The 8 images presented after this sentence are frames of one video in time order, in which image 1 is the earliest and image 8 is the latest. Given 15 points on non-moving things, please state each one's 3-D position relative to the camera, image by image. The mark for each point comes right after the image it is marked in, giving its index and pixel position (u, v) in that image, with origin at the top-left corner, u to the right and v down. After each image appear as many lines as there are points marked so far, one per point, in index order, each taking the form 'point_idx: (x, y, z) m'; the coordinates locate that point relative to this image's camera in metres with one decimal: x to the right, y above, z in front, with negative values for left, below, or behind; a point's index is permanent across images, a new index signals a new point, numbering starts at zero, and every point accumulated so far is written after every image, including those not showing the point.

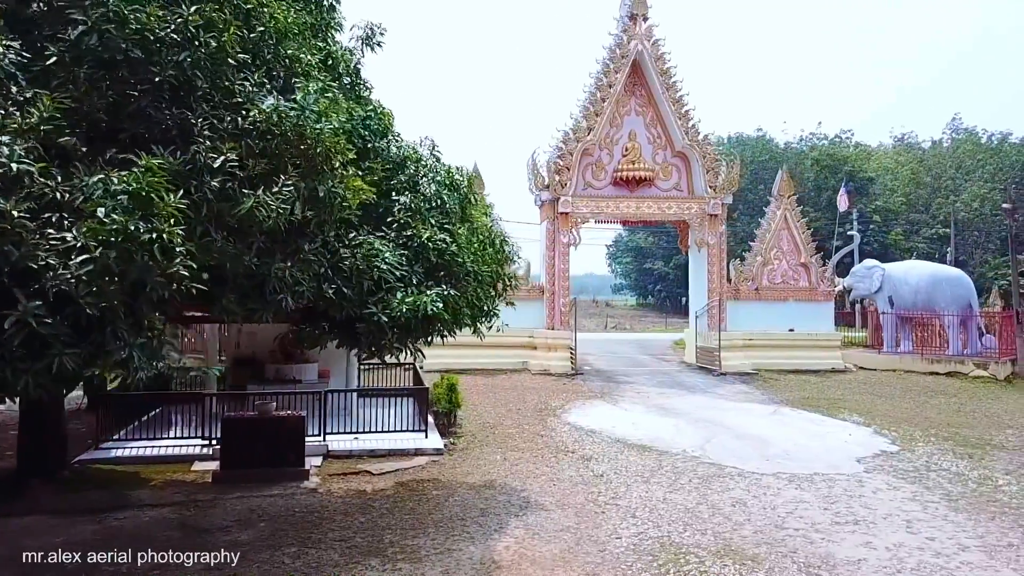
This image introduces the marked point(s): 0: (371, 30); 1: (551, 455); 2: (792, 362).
0: (-1.1, +2.0, +6.2) m
1: (+0.3, -1.5, +7.4) m
2: (+4.6, -1.2, +13.1) m
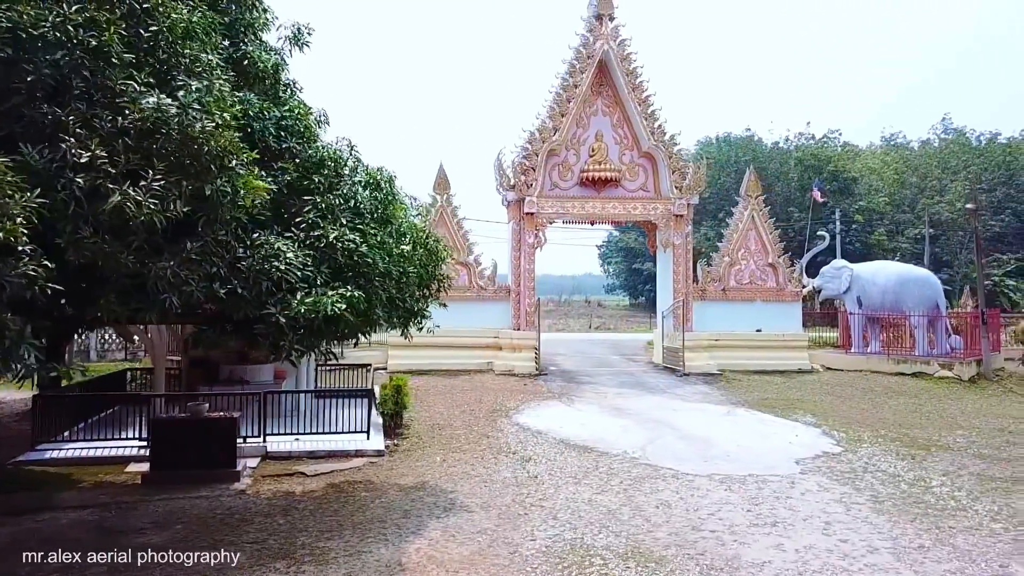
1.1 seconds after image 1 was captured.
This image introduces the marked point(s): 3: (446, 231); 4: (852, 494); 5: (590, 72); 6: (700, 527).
0: (-1.6, +2.0, +6.1) m
1: (-0.2, -1.5, +7.4) m
2: (+4.0, -1.2, +13.0) m
3: (-1.0, +0.9, +12.7) m
4: (+2.6, -1.6, +6.0) m
5: (+1.2, +3.5, +12.9) m
6: (+1.2, -1.6, +5.2) m
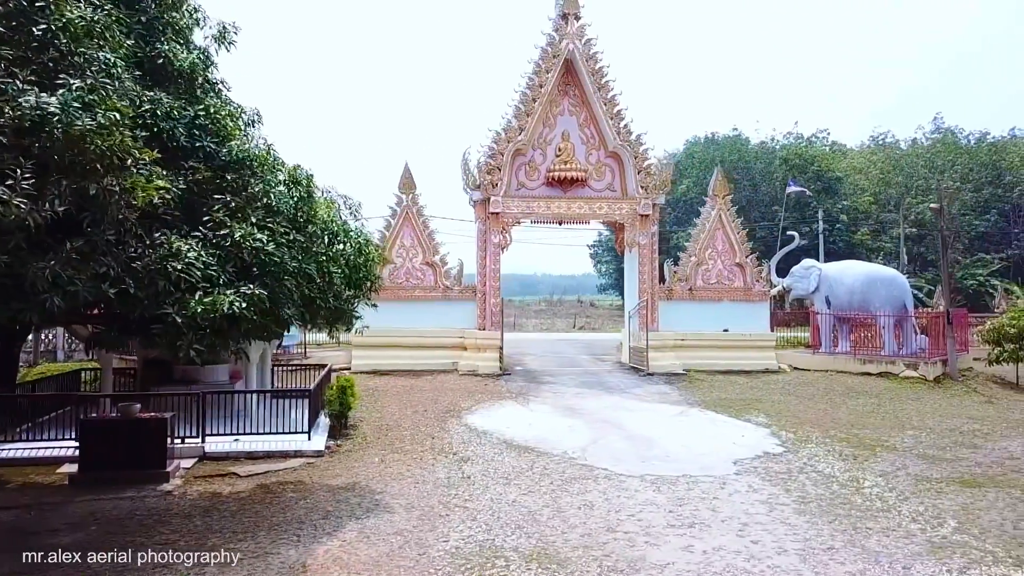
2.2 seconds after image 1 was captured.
0: (-2.2, +2.0, +6.1) m
1: (-0.8, -1.5, +7.3) m
2: (+3.5, -1.2, +13.0) m
3: (-1.6, +0.9, +12.7) m
4: (+2.0, -1.6, +6.0) m
5: (+0.7, +3.5, +12.9) m
6: (+0.7, -1.6, +5.2) m
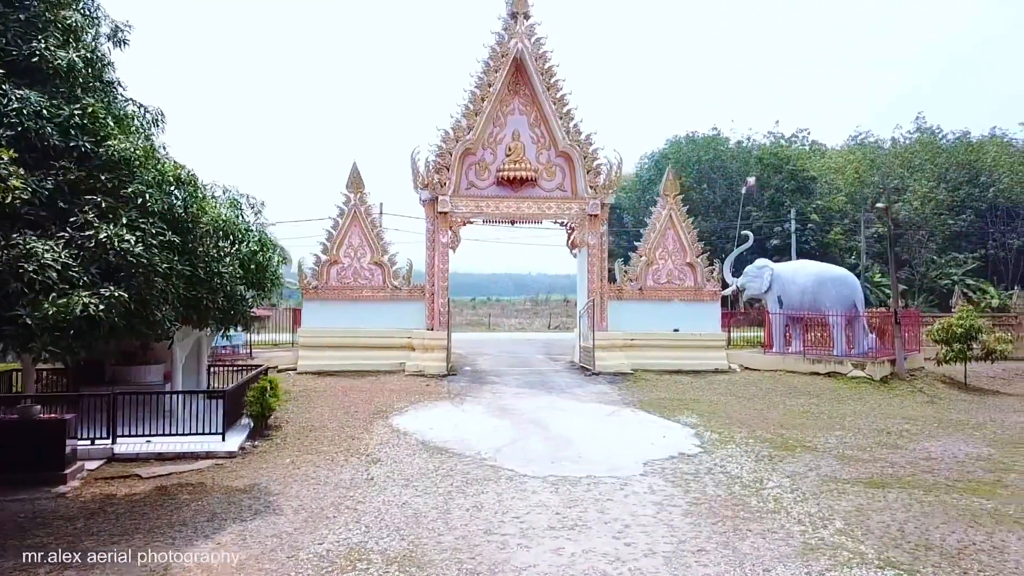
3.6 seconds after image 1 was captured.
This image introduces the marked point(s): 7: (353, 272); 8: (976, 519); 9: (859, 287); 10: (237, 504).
0: (-3.0, +2.0, +6.1) m
1: (-1.6, -1.5, +7.3) m
2: (+2.7, -1.2, +13.0) m
3: (-2.4, +0.9, +12.6) m
4: (+1.2, -1.6, +6.0) m
5: (-0.1, +3.5, +12.8) m
6: (-0.1, -1.6, +5.1) m
7: (-2.5, +0.2, +12.6) m
8: (+3.3, -1.6, +5.6) m
9: (+5.9, 0.0, +13.5) m
10: (-2.0, -1.6, +5.9) m
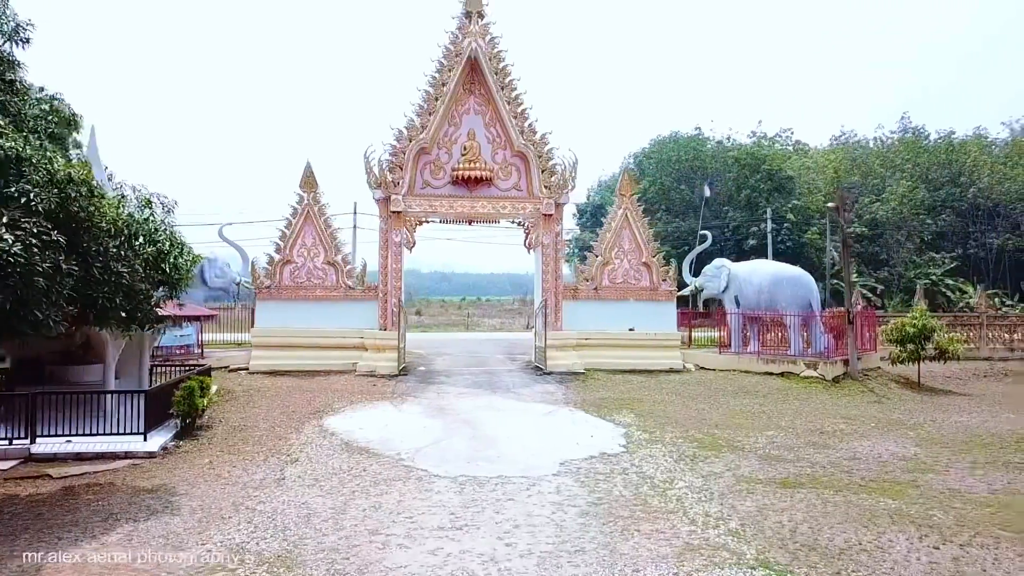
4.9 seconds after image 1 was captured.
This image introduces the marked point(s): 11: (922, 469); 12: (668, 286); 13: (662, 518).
0: (-3.7, +2.0, +6.1) m
1: (-2.3, -1.5, +7.3) m
2: (+1.9, -1.2, +13.0) m
3: (-3.1, +0.9, +12.6) m
4: (+0.5, -1.6, +6.0) m
5: (-0.9, +3.5, +12.8) m
6: (-0.9, -1.6, +5.1) m
7: (-3.3, +0.3, +12.6) m
8: (+2.5, -1.6, +5.6) m
9: (+5.1, 0.0, +13.5) m
10: (-2.8, -1.6, +5.9) m
11: (+3.7, -1.6, +7.2) m
12: (+2.6, 0.0, +13.2) m
13: (+1.0, -1.6, +5.5) m
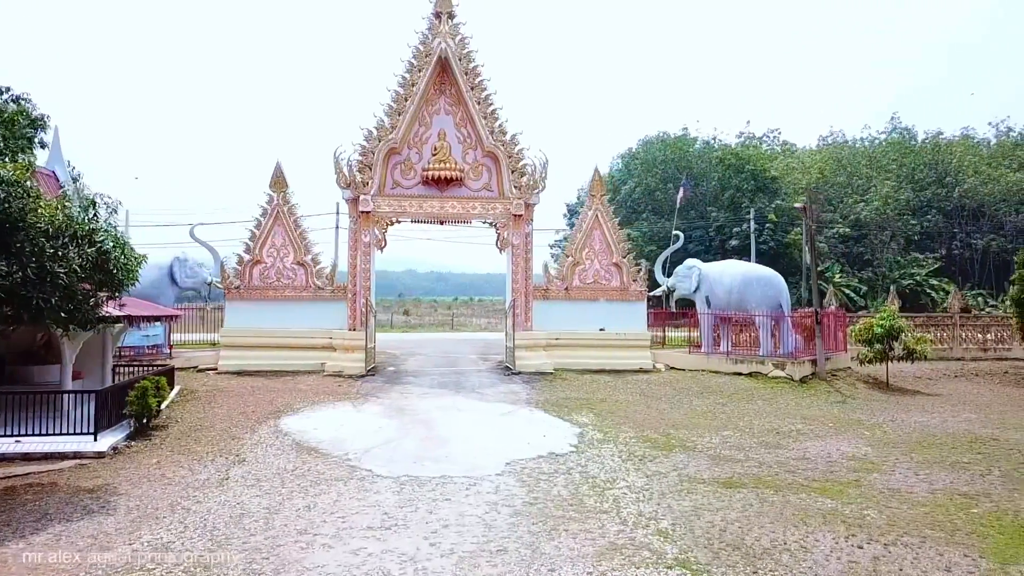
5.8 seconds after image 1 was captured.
0: (-4.2, +2.0, +6.1) m
1: (-2.8, -1.5, +7.3) m
2: (+1.4, -1.2, +13.0) m
3: (-3.6, +0.9, +12.6) m
4: (0.0, -1.6, +6.0) m
5: (-1.4, +3.5, +12.8) m
6: (-1.3, -1.6, +5.1) m
7: (-3.7, +0.3, +12.6) m
8: (+2.1, -1.6, +5.6) m
9: (+4.6, 0.0, +13.6) m
10: (-3.2, -1.6, +5.9) m
11: (+3.2, -1.6, +7.2) m
12: (+2.1, 0.0, +13.2) m
13: (+0.6, -1.6, +5.5) m
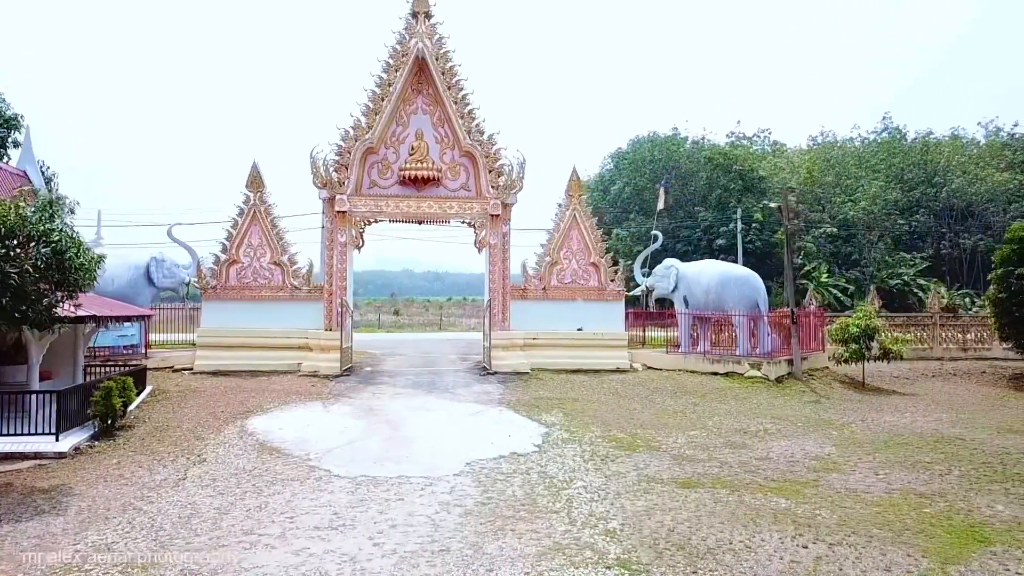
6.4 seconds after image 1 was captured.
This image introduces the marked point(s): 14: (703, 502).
0: (-4.5, +2.0, +6.0) m
1: (-3.1, -1.5, +7.3) m
2: (+1.1, -1.2, +13.0) m
3: (-4.0, +0.9, +12.6) m
4: (-0.3, -1.6, +6.0) m
5: (-1.7, +3.5, +12.8) m
6: (-1.7, -1.6, +5.1) m
7: (-4.1, +0.3, +12.6) m
8: (+1.7, -1.6, +5.6) m
9: (+4.3, 0.0, +13.6) m
10: (-3.6, -1.6, +5.9) m
11: (+2.9, -1.6, +7.2) m
12: (+1.7, 0.0, +13.2) m
13: (+0.2, -1.6, +5.5) m
14: (+1.5, -1.6, +6.1) m
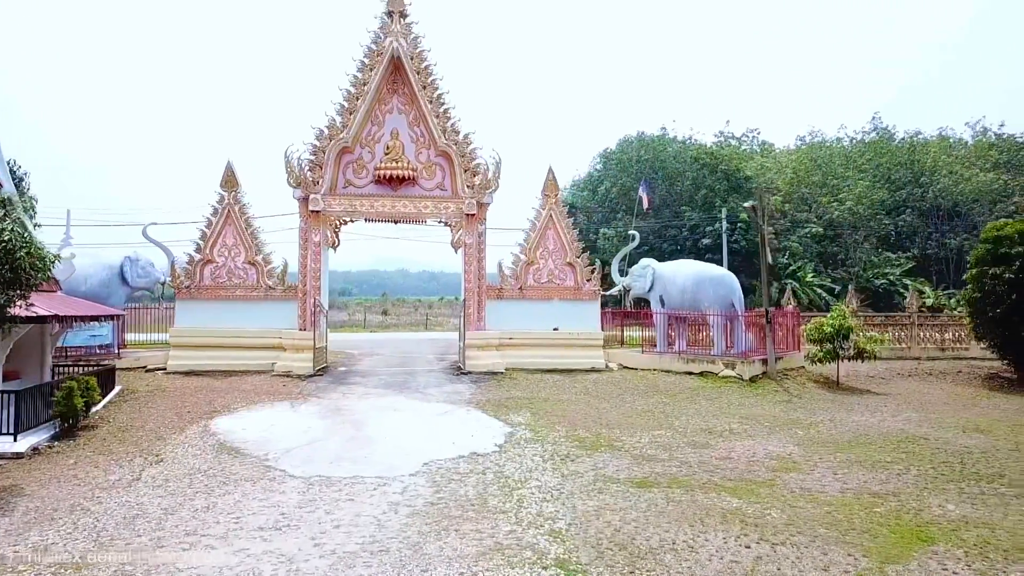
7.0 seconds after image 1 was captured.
0: (-4.9, +2.0, +6.0) m
1: (-3.5, -1.5, +7.3) m
2: (+0.7, -1.2, +13.0) m
3: (-4.4, +0.9, +12.6) m
4: (-0.7, -1.6, +6.0) m
5: (-2.1, +3.5, +12.8) m
6: (-2.0, -1.6, +5.1) m
7: (-4.5, +0.3, +12.6) m
8: (+1.4, -1.6, +5.6) m
9: (+3.9, 0.0, +13.6) m
10: (-3.9, -1.6, +5.9) m
11: (+2.5, -1.6, +7.2) m
12: (+1.3, 0.0, +13.2) m
13: (-0.1, -1.6, +5.5) m
14: (+1.1, -1.6, +6.1) m
